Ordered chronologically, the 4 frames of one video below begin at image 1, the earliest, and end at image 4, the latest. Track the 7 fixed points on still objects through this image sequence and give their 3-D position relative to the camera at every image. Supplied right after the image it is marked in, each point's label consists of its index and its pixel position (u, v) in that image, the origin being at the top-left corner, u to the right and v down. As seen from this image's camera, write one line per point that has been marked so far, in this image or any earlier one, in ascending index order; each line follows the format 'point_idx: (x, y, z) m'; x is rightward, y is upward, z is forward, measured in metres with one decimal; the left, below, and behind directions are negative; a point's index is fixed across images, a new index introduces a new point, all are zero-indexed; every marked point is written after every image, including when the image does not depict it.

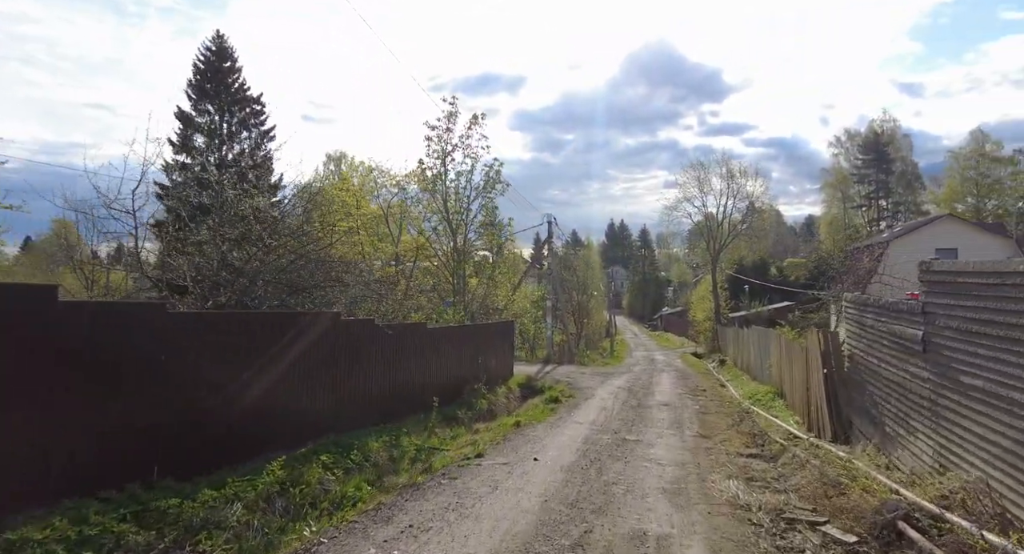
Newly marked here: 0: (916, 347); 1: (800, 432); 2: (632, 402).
0: (+3.5, -0.6, +6.1) m
1: (+4.3, -2.3, +10.2) m
2: (+2.6, -2.8, +15.2) m
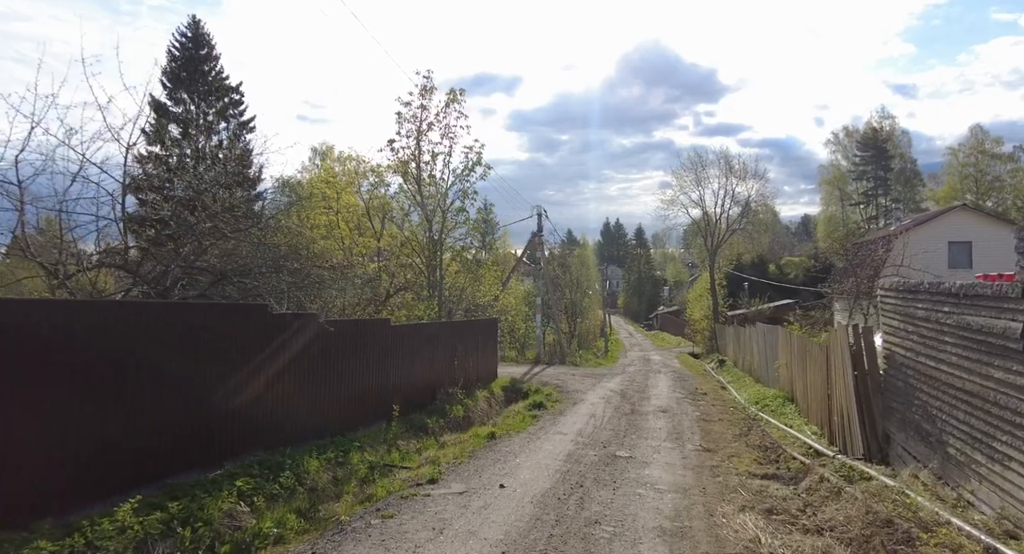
0: (+3.2, -0.4, +4.5) m
1: (+3.9, -2.1, +8.6) m
2: (+2.2, -2.6, +13.6) m
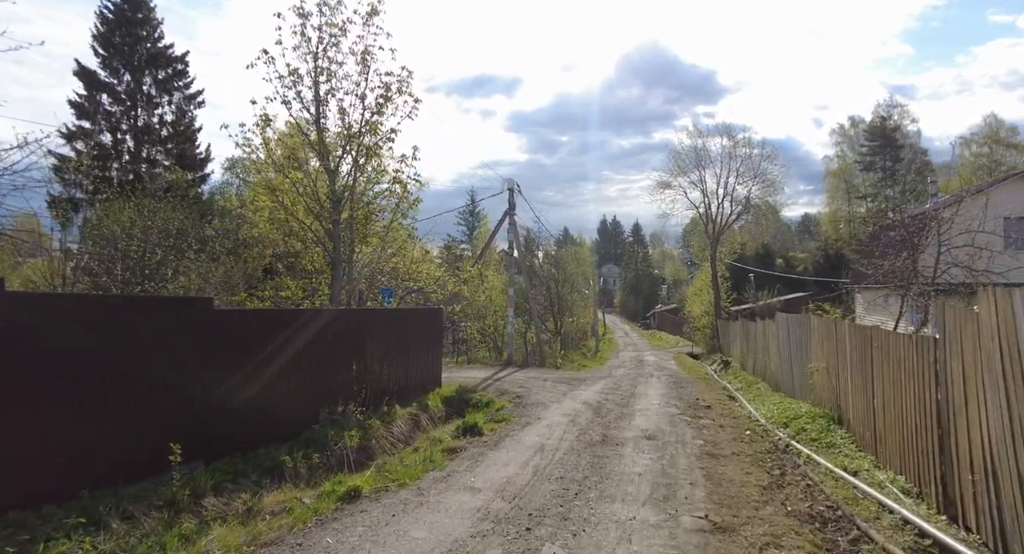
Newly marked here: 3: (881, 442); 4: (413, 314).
0: (+2.1, +0.1, +0.1) m
1: (+2.7, -1.6, +4.3) m
2: (+1.1, -2.1, +9.3) m
3: (+3.7, -1.7, +7.0) m
4: (-1.9, -0.7, +13.1) m
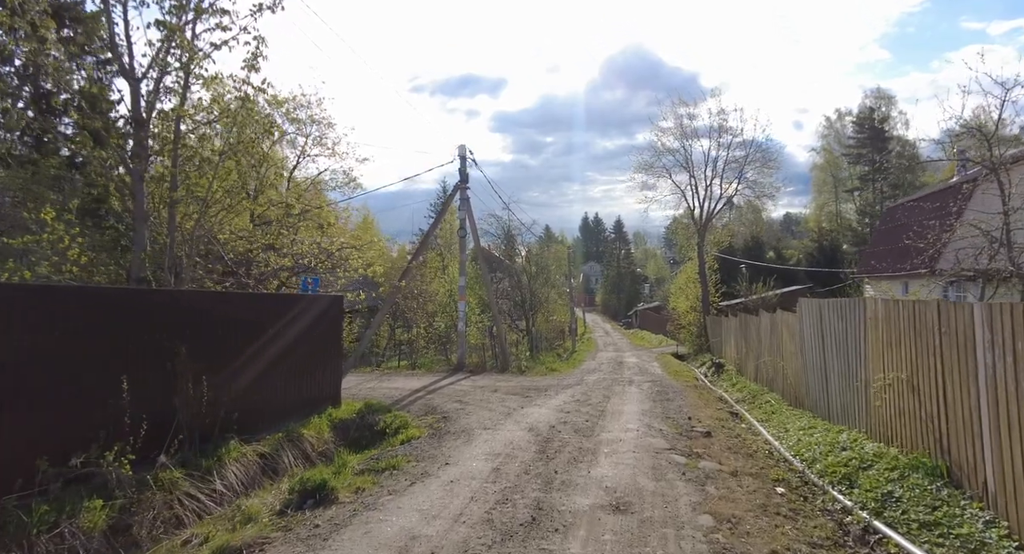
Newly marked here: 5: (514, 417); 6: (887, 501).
0: (+1.2, +0.4, -3.9) m
1: (+1.8, -1.3, +0.3) m
2: (0.0, -1.7, +5.2) m
3: (+2.7, -1.3, +3.0) m
4: (-3.1, -0.3, +9.0) m
5: (+0.1, -2.1, +10.4) m
6: (+2.7, -1.6, +5.0) m
